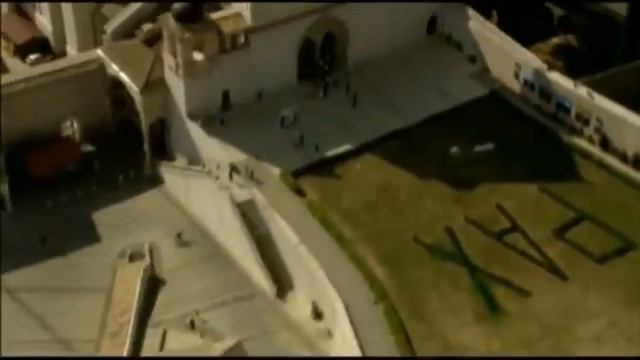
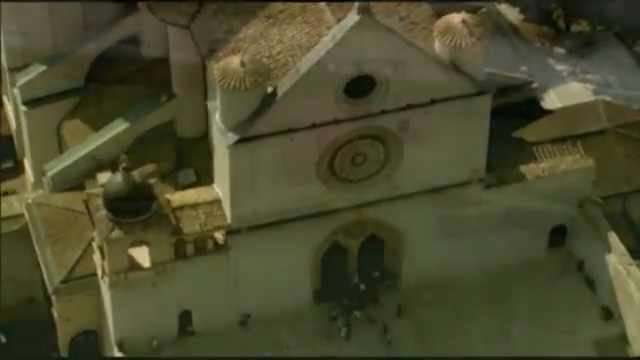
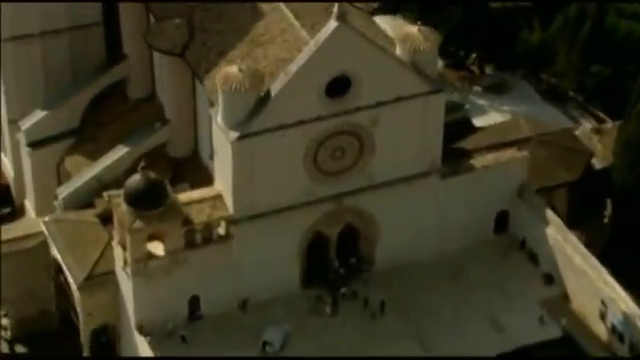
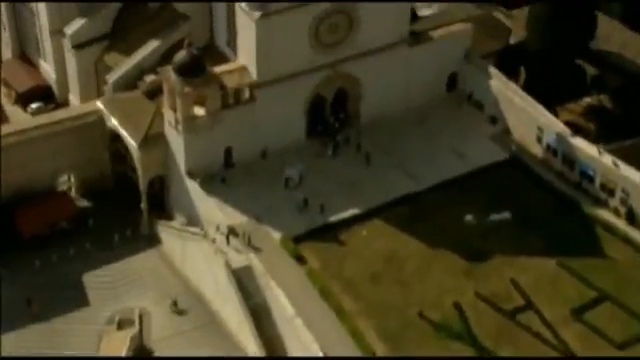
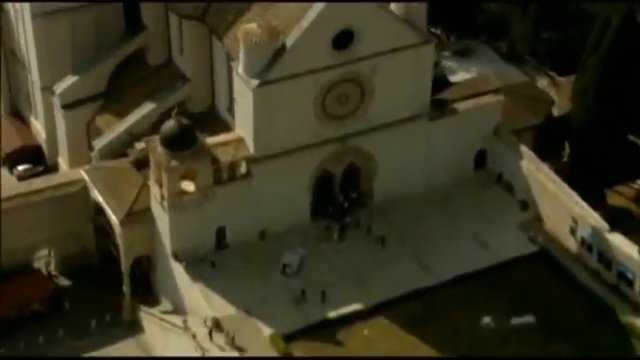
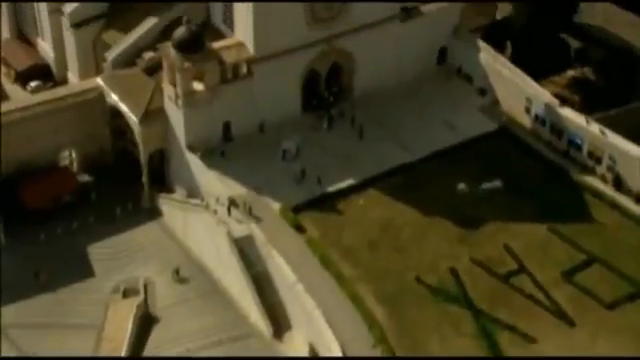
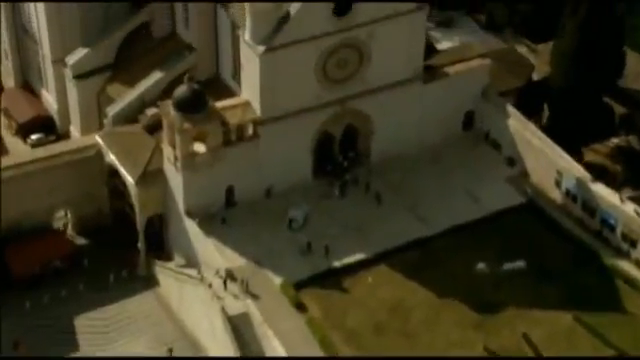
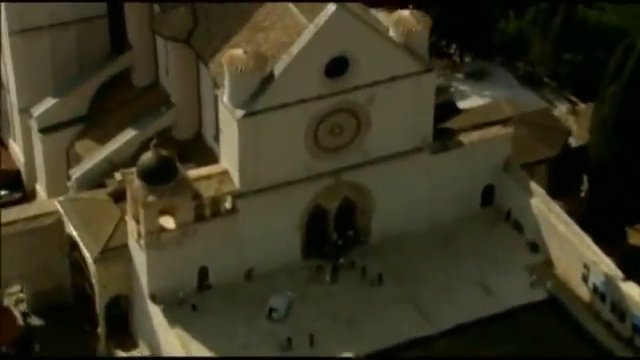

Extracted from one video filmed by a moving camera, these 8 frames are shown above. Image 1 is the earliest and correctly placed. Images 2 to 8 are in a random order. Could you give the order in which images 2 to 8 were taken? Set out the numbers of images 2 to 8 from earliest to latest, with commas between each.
6, 4, 7, 5, 8, 3, 2
